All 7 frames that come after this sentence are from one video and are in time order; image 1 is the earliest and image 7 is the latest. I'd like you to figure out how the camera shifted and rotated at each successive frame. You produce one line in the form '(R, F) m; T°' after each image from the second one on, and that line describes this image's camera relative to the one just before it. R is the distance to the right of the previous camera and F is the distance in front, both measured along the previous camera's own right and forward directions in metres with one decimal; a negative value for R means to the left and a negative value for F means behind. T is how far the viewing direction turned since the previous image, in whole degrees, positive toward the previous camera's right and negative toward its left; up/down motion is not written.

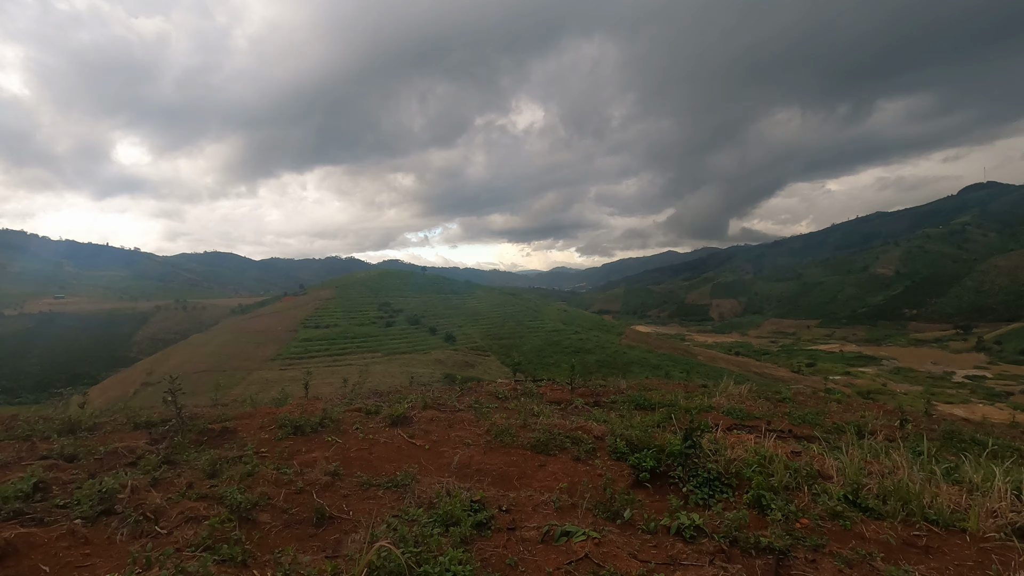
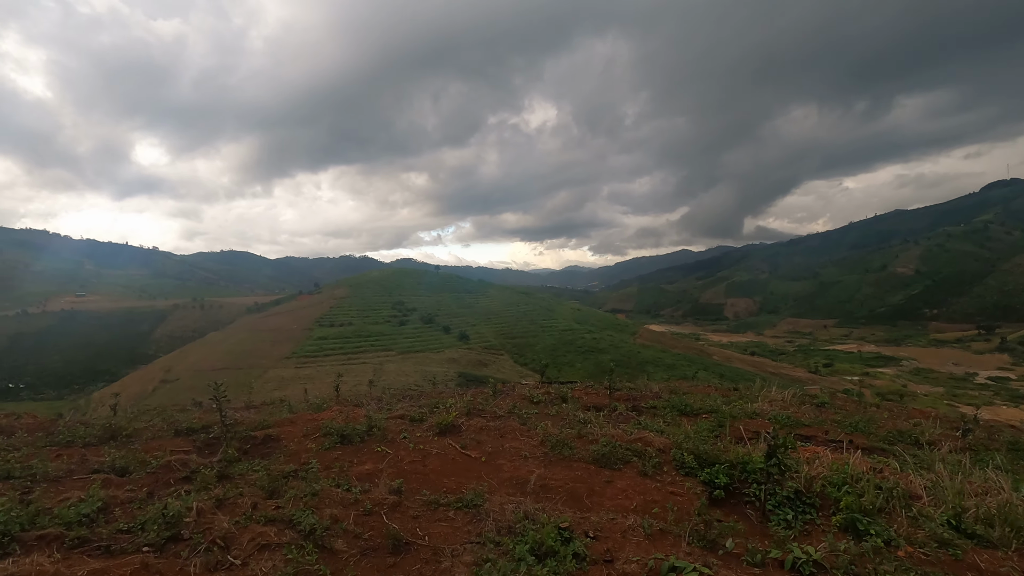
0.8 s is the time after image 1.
(-0.7, +0.3) m; -1°
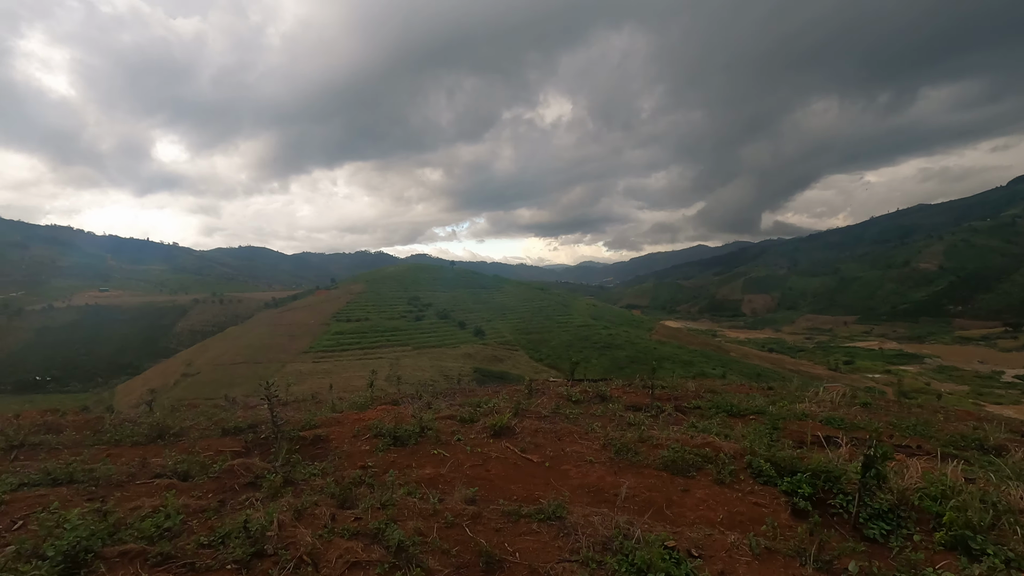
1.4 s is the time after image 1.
(-0.7, +0.3) m; -2°
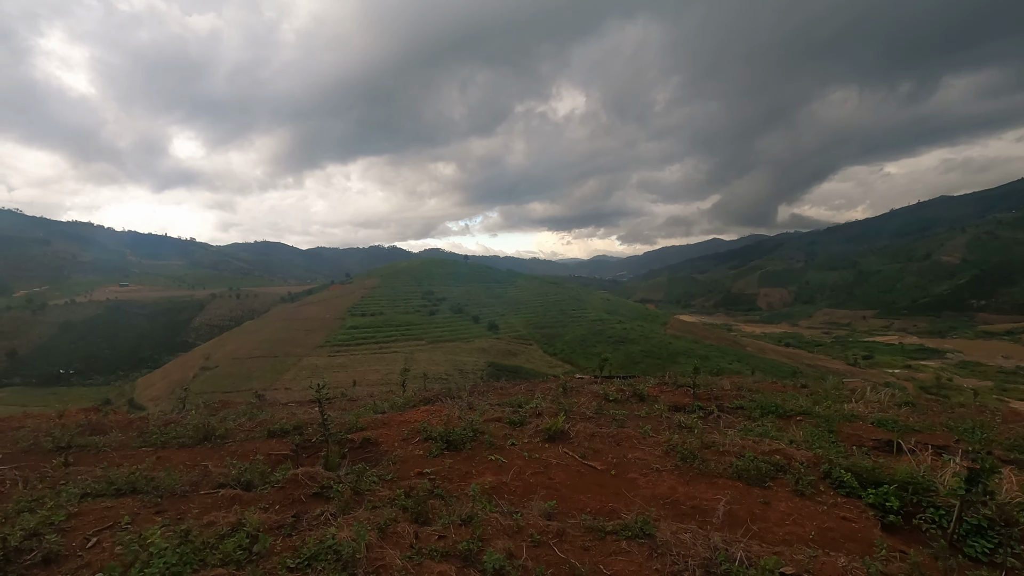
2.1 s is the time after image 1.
(-0.6, +0.3) m; -1°
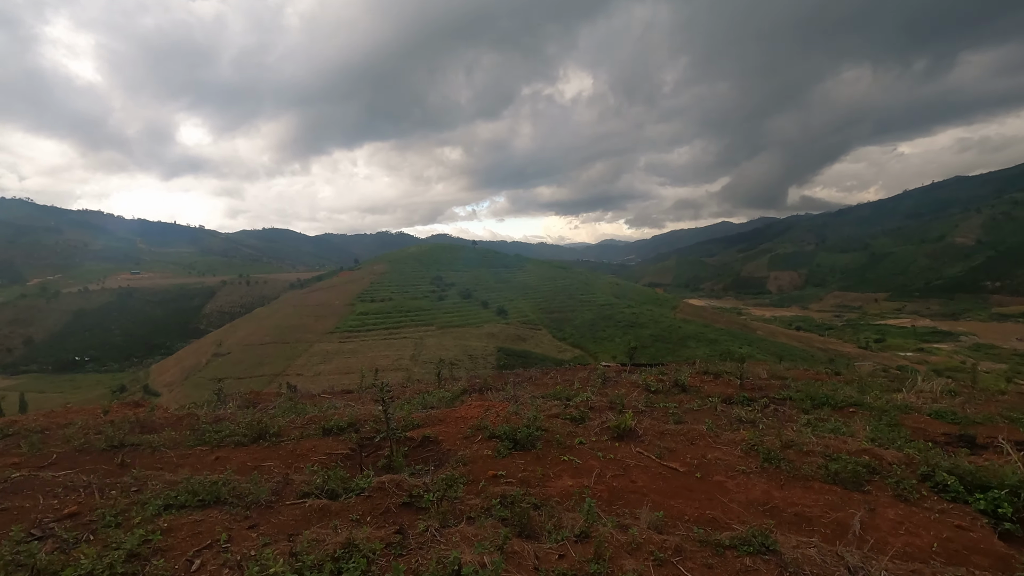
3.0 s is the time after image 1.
(-0.8, +0.3) m; -1°
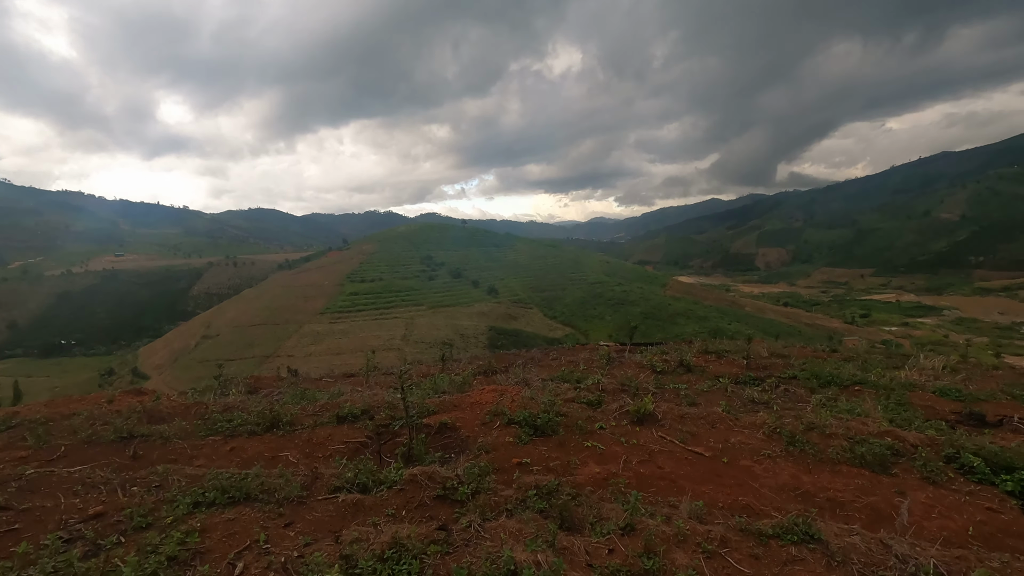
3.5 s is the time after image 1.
(-0.4, +0.2) m; +1°
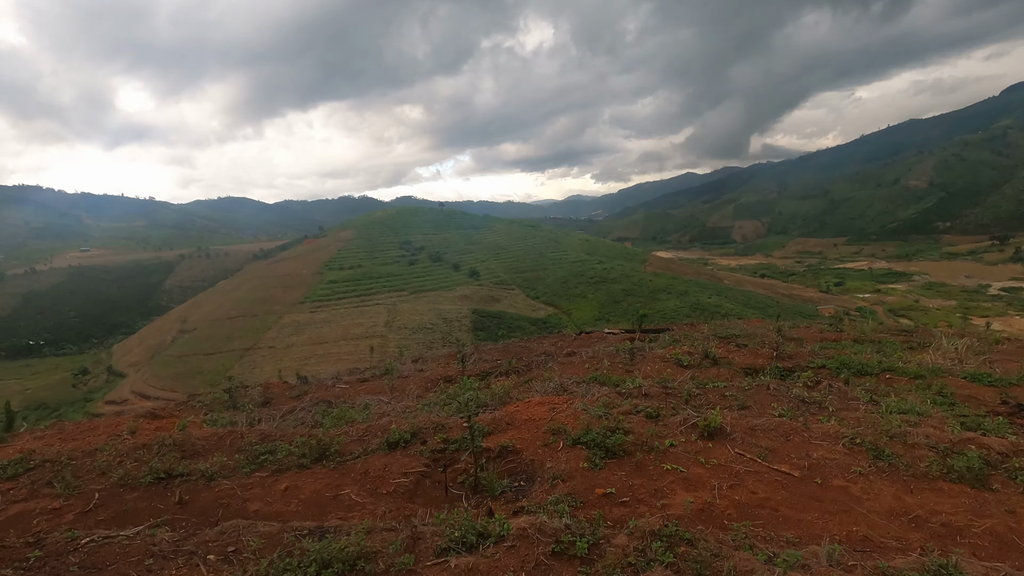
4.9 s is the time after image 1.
(-1.1, +0.4) m; +2°
